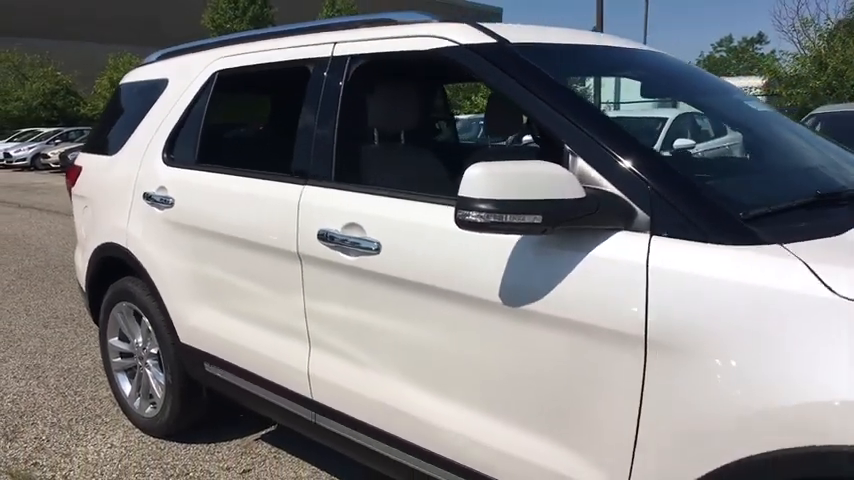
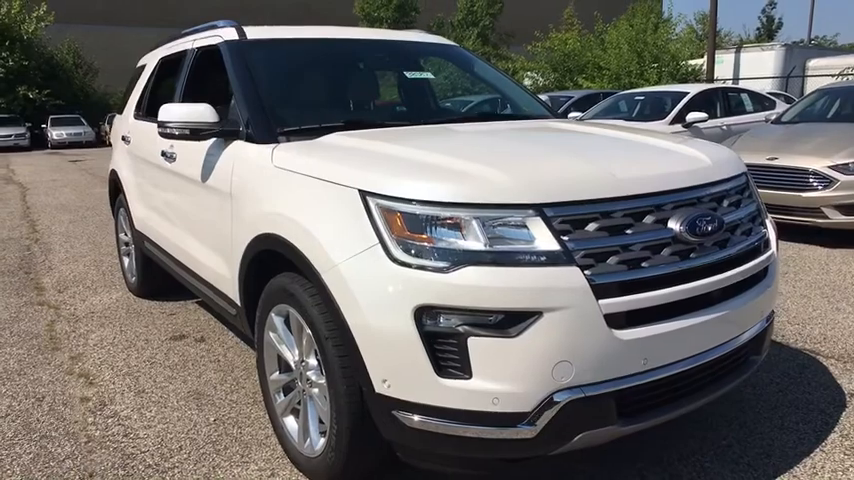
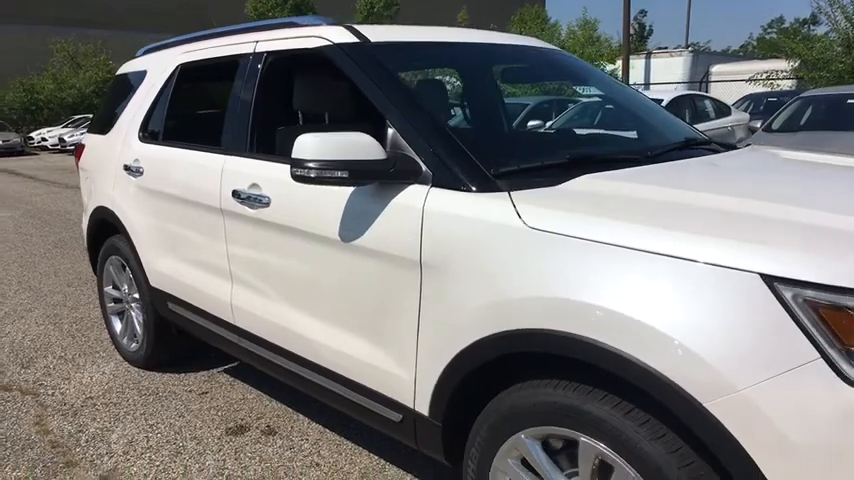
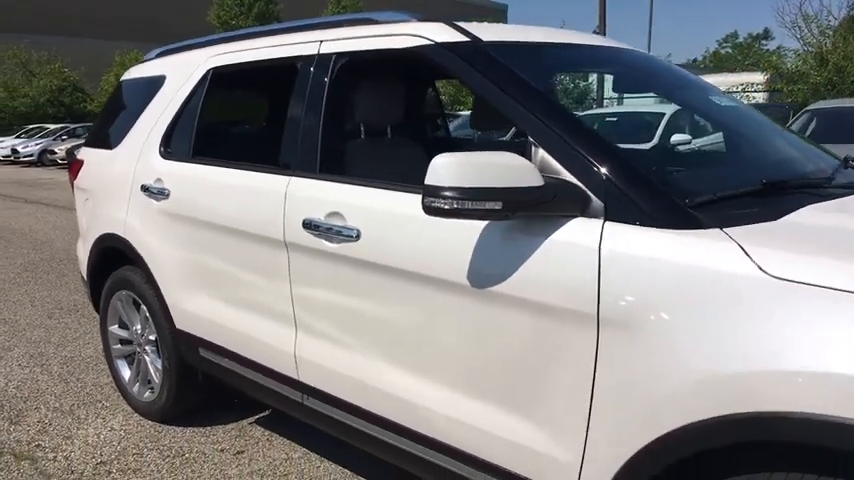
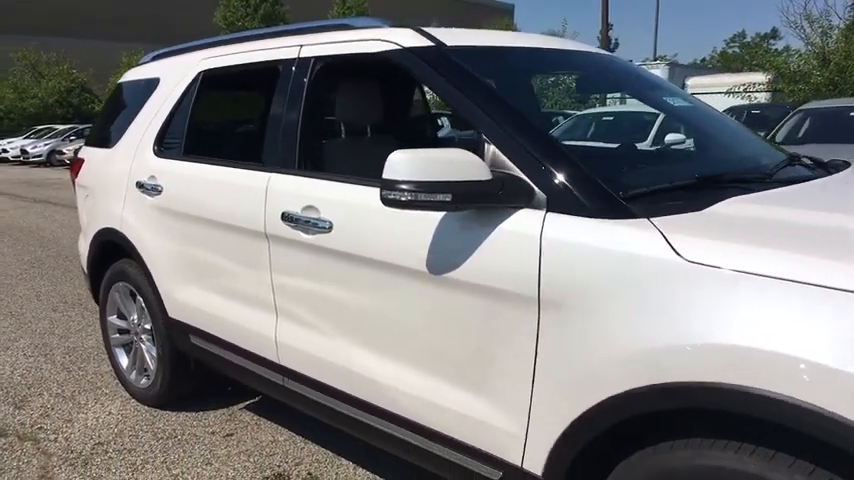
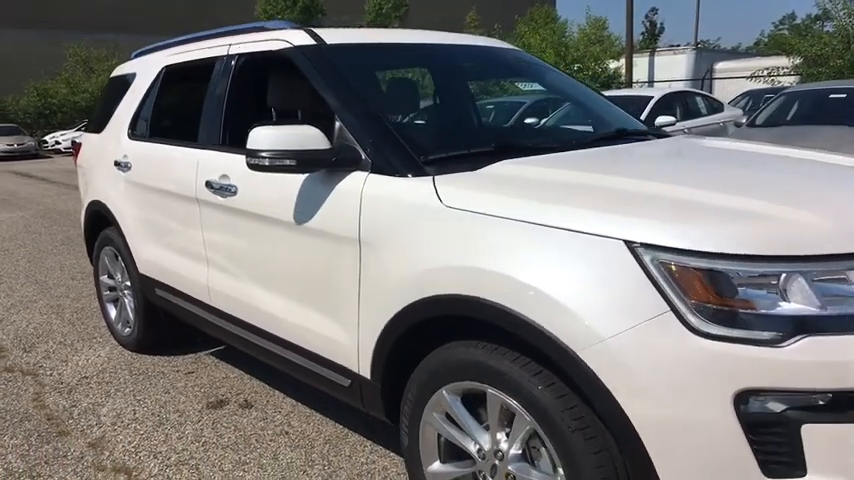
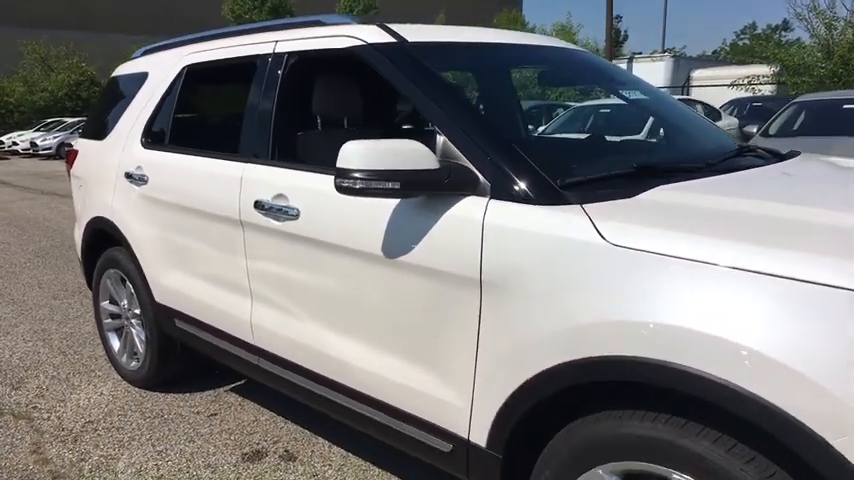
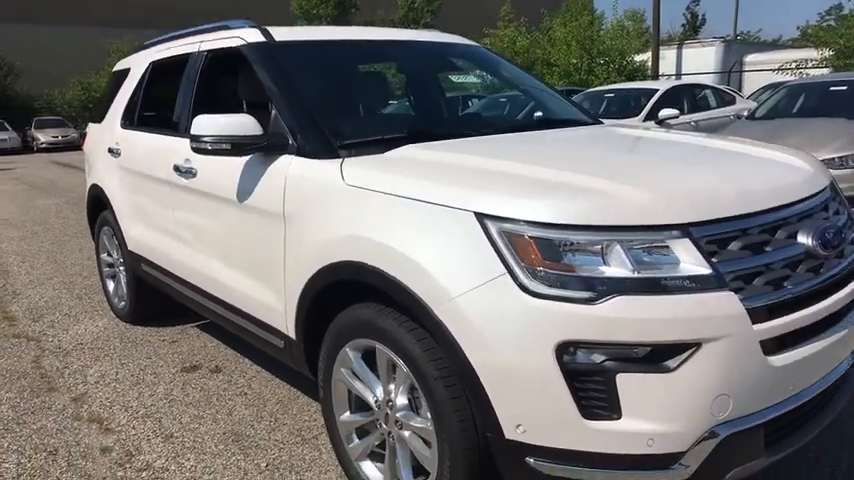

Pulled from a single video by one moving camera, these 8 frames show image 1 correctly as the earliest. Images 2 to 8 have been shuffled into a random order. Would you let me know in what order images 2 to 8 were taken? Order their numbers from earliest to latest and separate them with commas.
4, 5, 7, 3, 6, 8, 2
